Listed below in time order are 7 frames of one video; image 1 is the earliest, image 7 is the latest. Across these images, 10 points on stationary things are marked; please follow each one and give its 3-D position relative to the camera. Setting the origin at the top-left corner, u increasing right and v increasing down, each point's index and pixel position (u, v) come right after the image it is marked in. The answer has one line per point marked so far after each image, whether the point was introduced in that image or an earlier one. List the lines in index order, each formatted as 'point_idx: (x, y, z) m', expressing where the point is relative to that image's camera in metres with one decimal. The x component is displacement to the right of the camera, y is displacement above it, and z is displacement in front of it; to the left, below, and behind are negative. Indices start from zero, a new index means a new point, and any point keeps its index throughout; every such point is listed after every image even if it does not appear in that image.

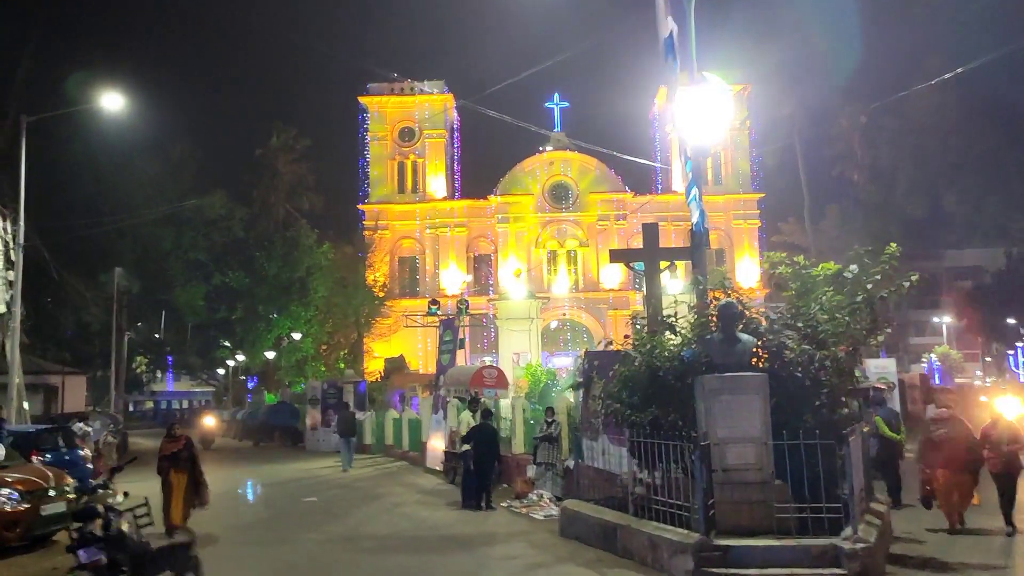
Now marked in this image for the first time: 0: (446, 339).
0: (-1.4, -1.1, +16.9) m
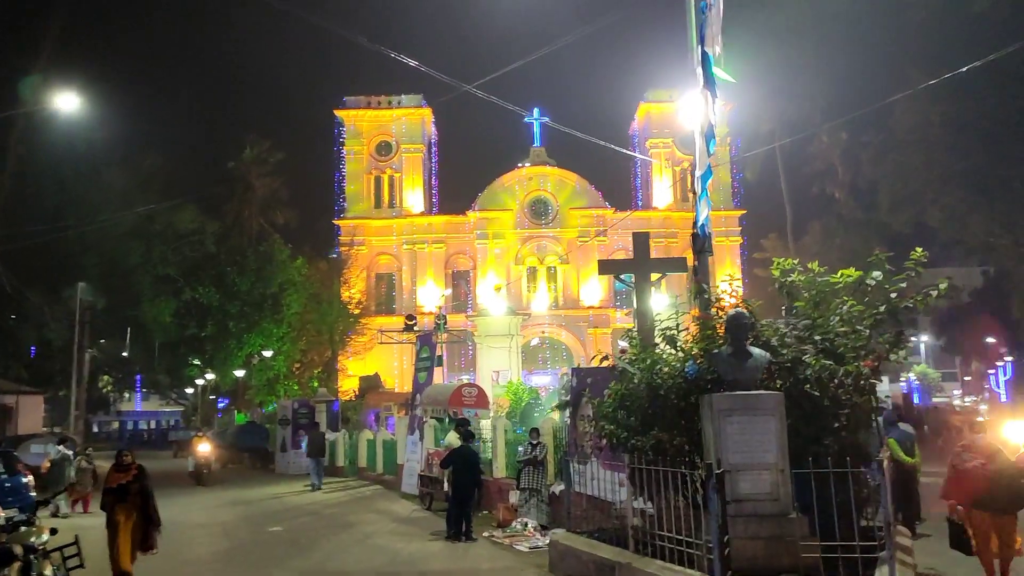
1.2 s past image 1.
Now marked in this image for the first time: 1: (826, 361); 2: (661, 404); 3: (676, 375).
0: (-1.7, -1.3, +16.0) m
1: (+2.6, -0.6, +6.8) m
2: (+1.3, -1.0, +7.2) m
3: (+1.4, -0.7, +7.2) m
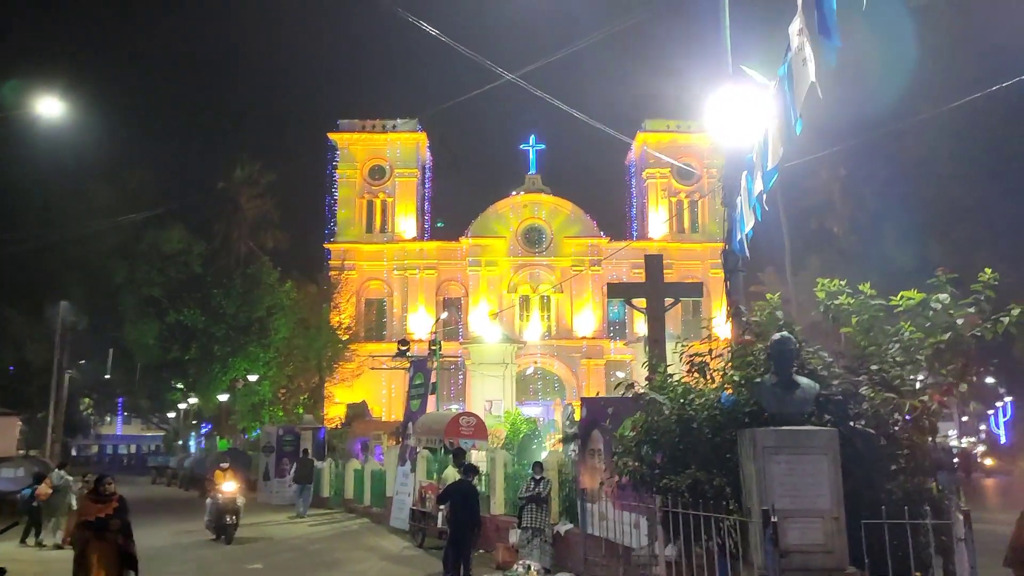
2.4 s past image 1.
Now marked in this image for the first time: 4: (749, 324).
0: (-1.8, -1.8, +15.1) m
1: (+2.7, -0.8, +6.1) m
2: (+1.4, -1.2, +6.4) m
3: (+1.6, -0.9, +6.4) m
4: (+2.0, -0.3, +6.8) m
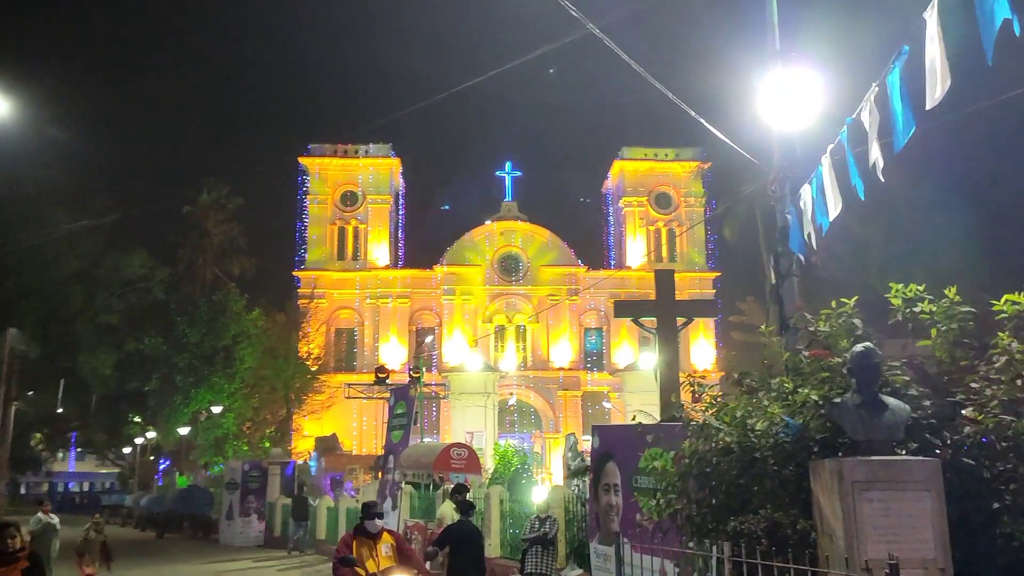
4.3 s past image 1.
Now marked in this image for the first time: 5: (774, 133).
0: (-1.9, -2.1, +13.9) m
1: (+2.9, -0.8, +5.1) m
2: (+1.6, -1.2, +5.4) m
3: (+1.7, -0.9, +5.4) m
4: (+2.2, -0.3, +5.8) m
5: (+2.2, +1.3, +7.0) m
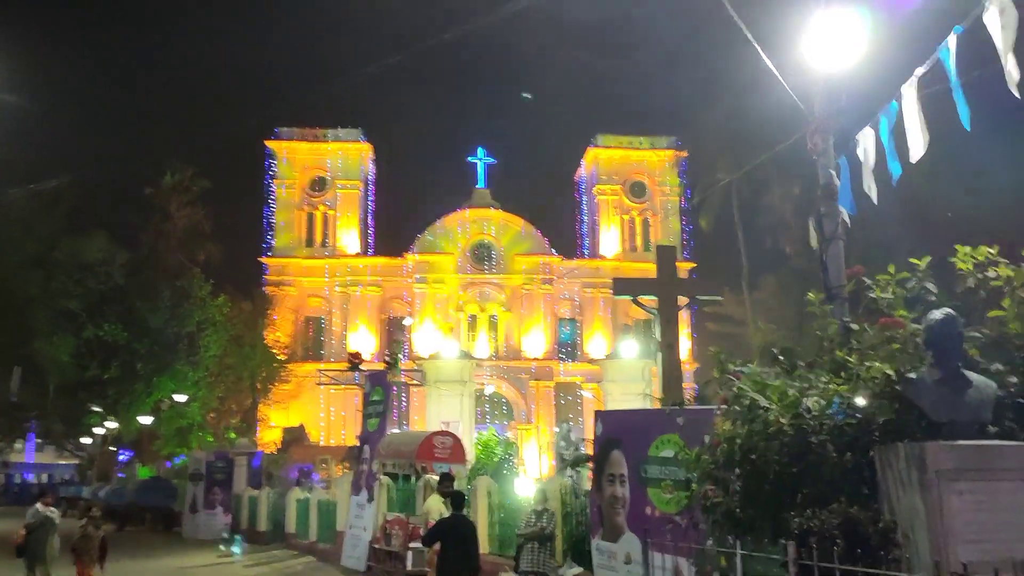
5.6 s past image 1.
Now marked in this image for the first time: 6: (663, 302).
0: (-2.2, -1.8, +13.1) m
1: (+3.0, -0.6, +4.4) m
2: (+1.7, -1.0, +4.6) m
3: (+1.8, -0.7, +4.7) m
4: (+2.2, -0.1, +5.1) m
5: (+2.3, +1.6, +6.2) m
6: (+1.9, -0.2, +10.2) m
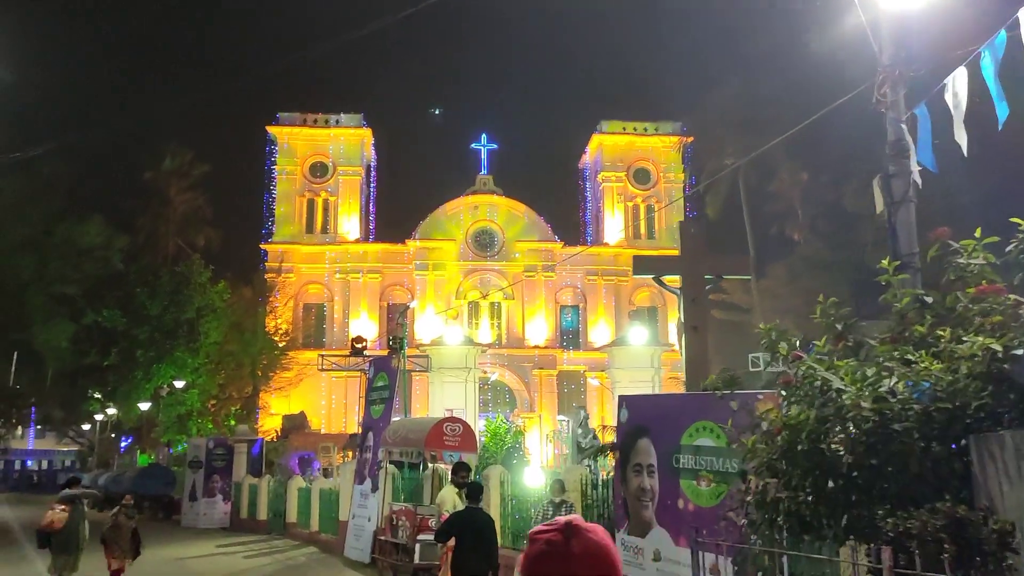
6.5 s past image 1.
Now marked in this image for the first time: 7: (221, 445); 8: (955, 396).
0: (-2.0, -1.5, +12.5) m
1: (+3.2, -0.4, +3.8) m
2: (+1.9, -0.8, +4.0) m
3: (+2.0, -0.5, +4.0) m
4: (+2.4, +0.1, +4.4) m
5: (+2.5, +1.8, +5.6) m
6: (+2.0, +0.1, +9.6) m
7: (-6.9, -3.7, +19.5) m
8: (+2.2, -0.5, +4.0) m
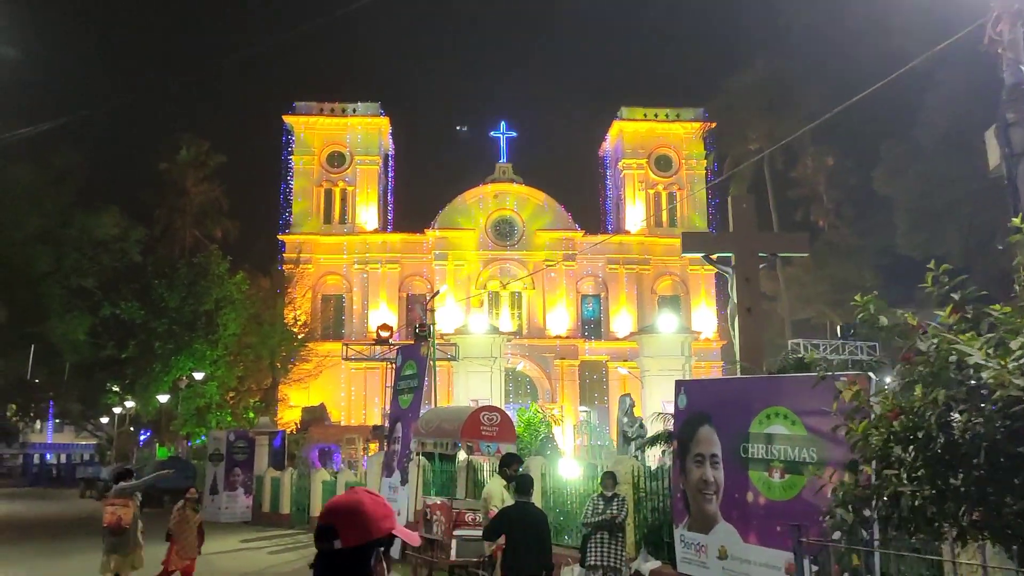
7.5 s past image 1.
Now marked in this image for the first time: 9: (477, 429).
0: (-1.5, -1.2, +11.9) m
1: (+3.6, -0.2, +3.2) m
2: (+2.2, -0.6, +3.4) m
3: (+2.4, -0.3, +3.4) m
4: (+2.8, +0.3, +3.8) m
5: (+2.8, +2.0, +5.0) m
6: (+2.5, +0.3, +9.0) m
7: (-6.2, -3.5, +19.1) m
8: (+2.5, -0.3, +3.3) m
9: (-0.5, -1.8, +10.4) m
